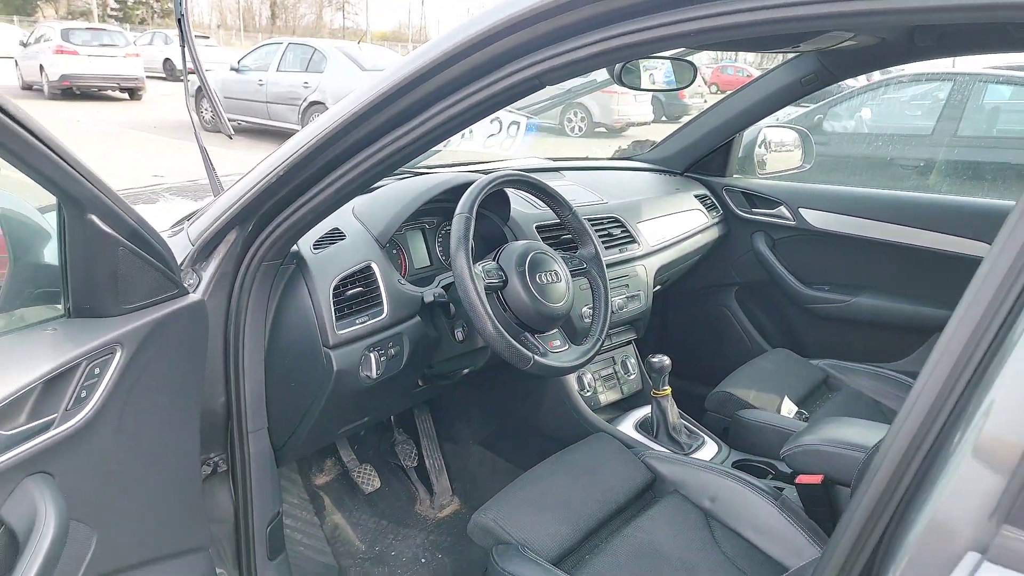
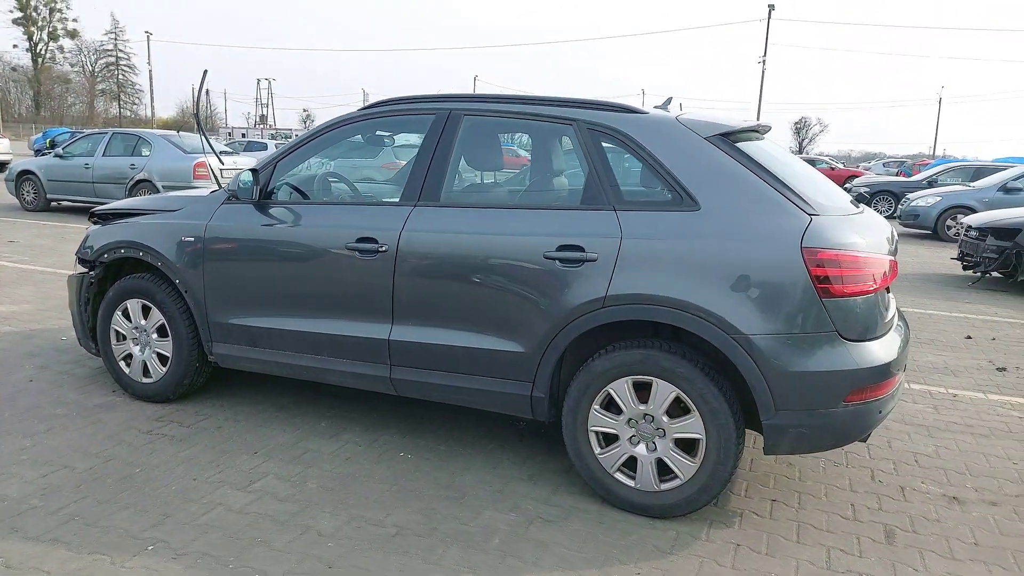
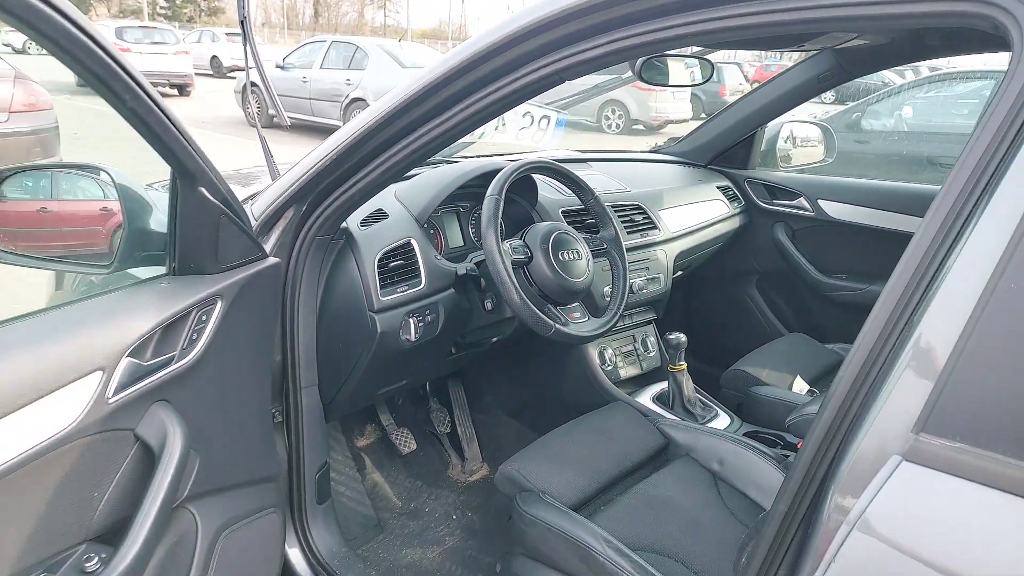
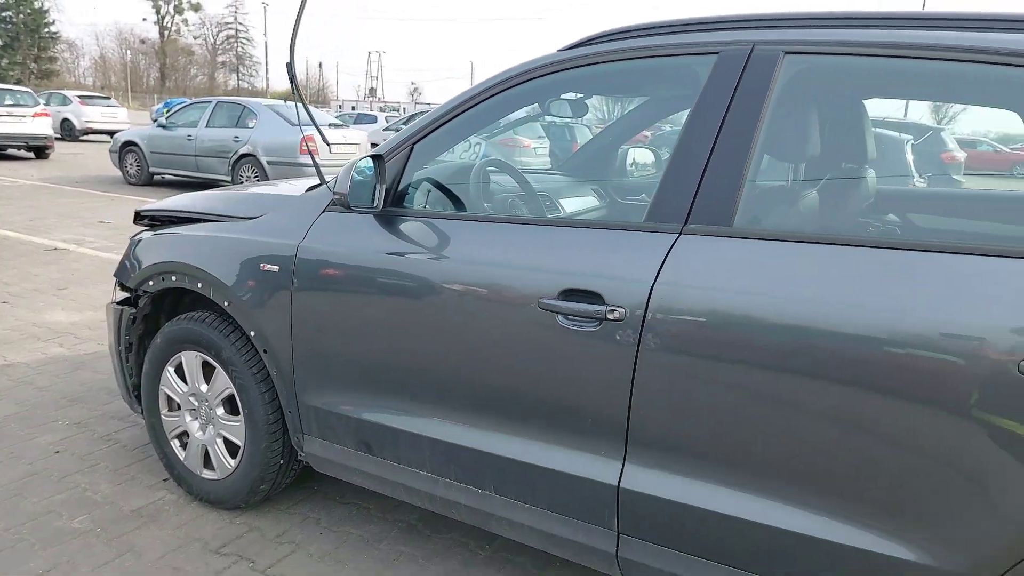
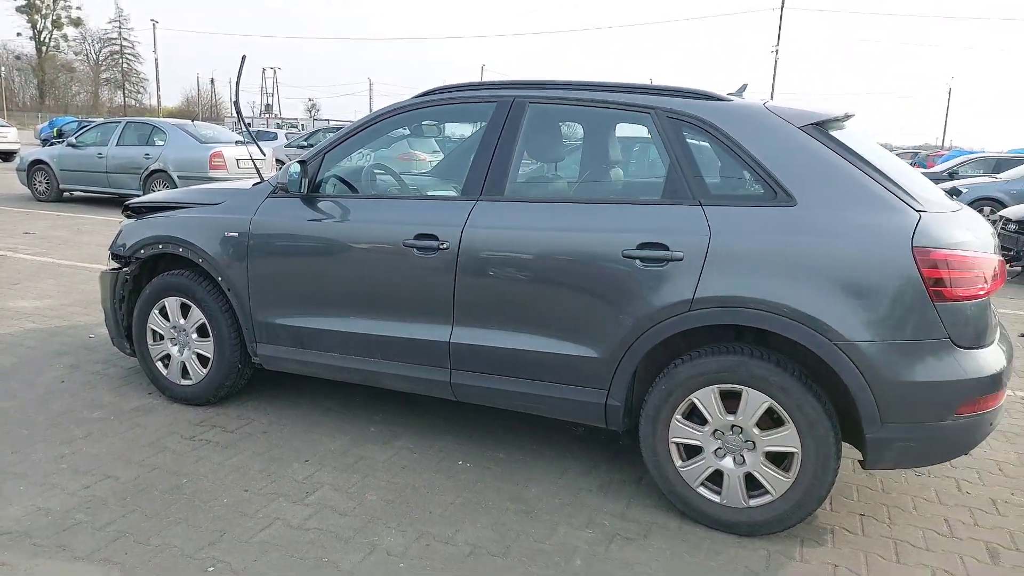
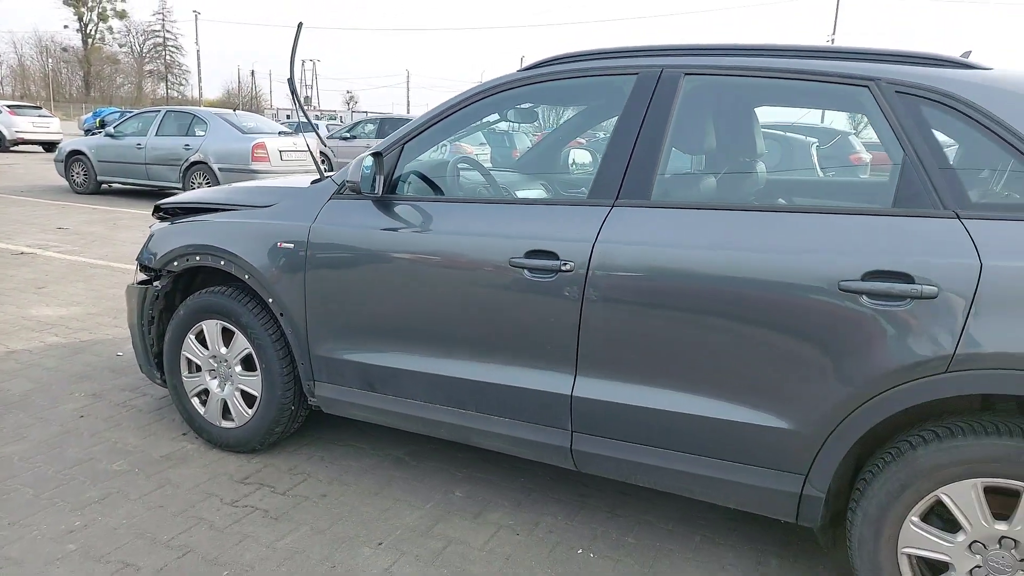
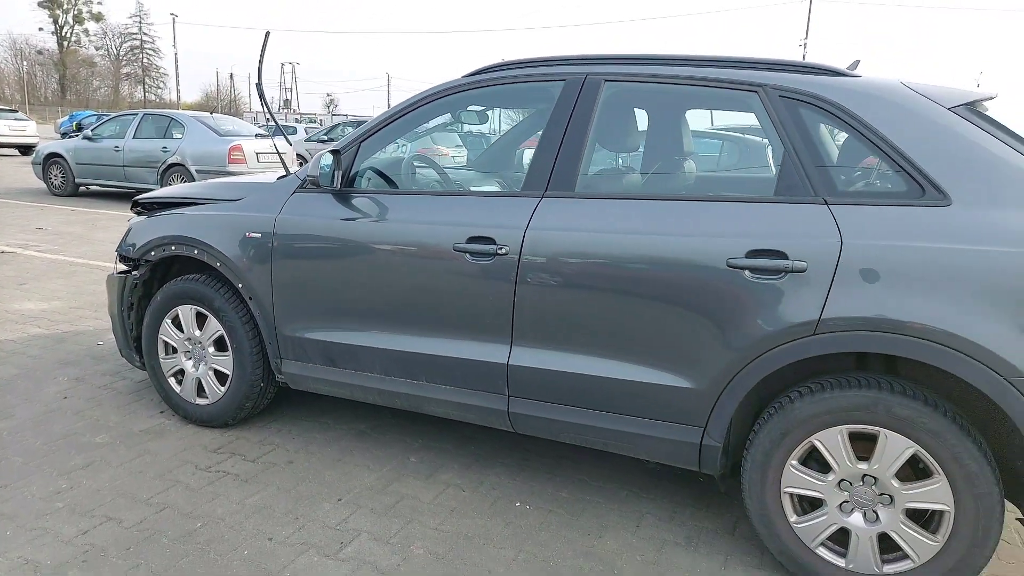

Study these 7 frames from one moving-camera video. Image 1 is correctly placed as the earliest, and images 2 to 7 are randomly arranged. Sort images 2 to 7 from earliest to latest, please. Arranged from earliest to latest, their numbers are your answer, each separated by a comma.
3, 4, 6, 7, 5, 2
